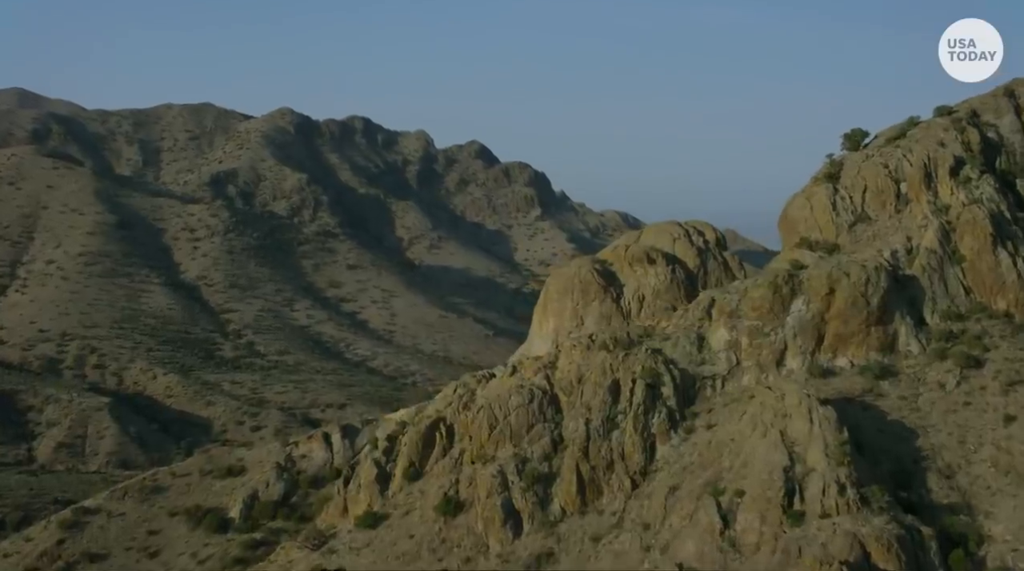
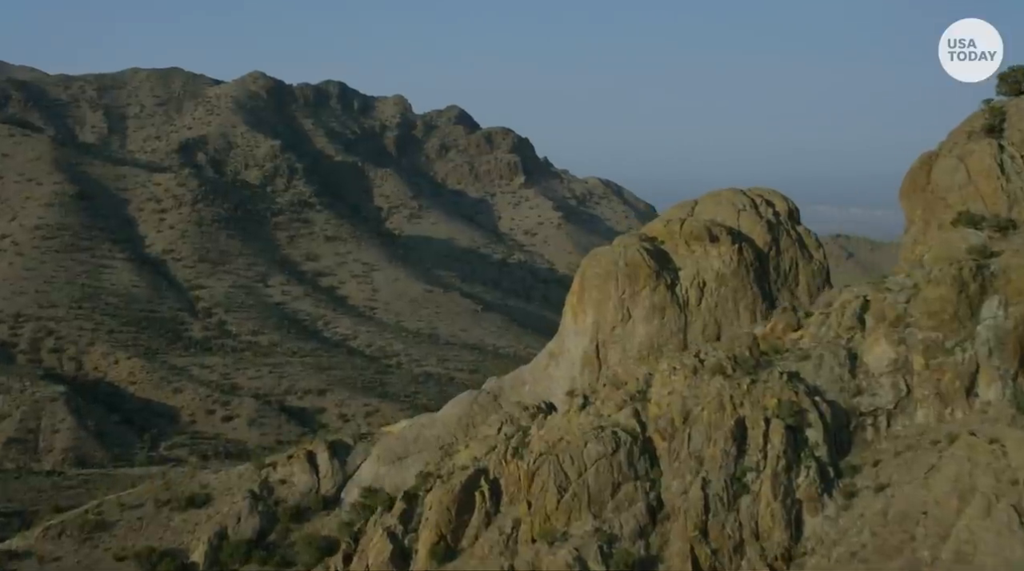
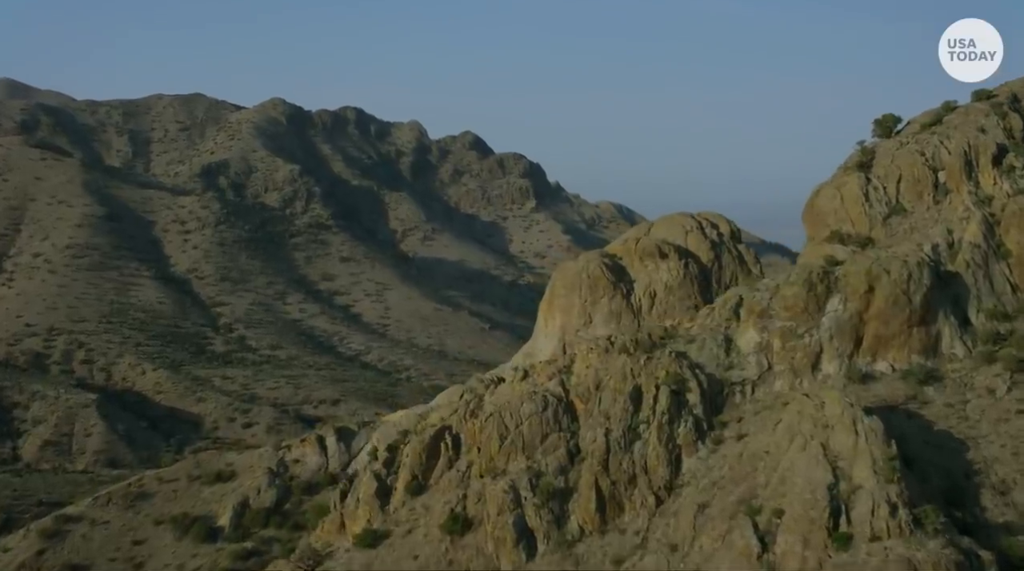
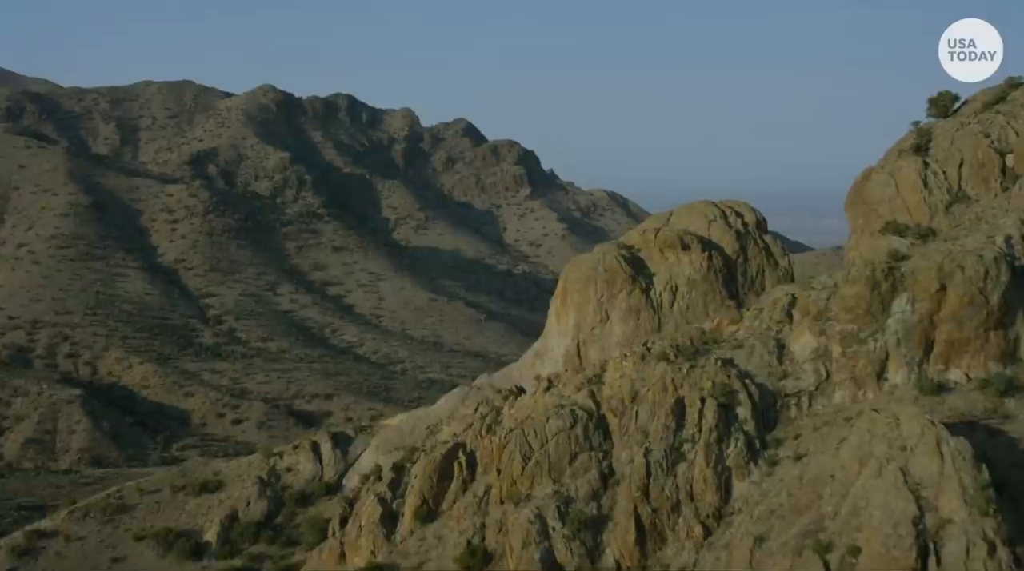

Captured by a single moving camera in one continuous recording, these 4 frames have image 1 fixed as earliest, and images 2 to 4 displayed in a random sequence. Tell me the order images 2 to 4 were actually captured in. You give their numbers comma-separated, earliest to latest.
3, 4, 2
